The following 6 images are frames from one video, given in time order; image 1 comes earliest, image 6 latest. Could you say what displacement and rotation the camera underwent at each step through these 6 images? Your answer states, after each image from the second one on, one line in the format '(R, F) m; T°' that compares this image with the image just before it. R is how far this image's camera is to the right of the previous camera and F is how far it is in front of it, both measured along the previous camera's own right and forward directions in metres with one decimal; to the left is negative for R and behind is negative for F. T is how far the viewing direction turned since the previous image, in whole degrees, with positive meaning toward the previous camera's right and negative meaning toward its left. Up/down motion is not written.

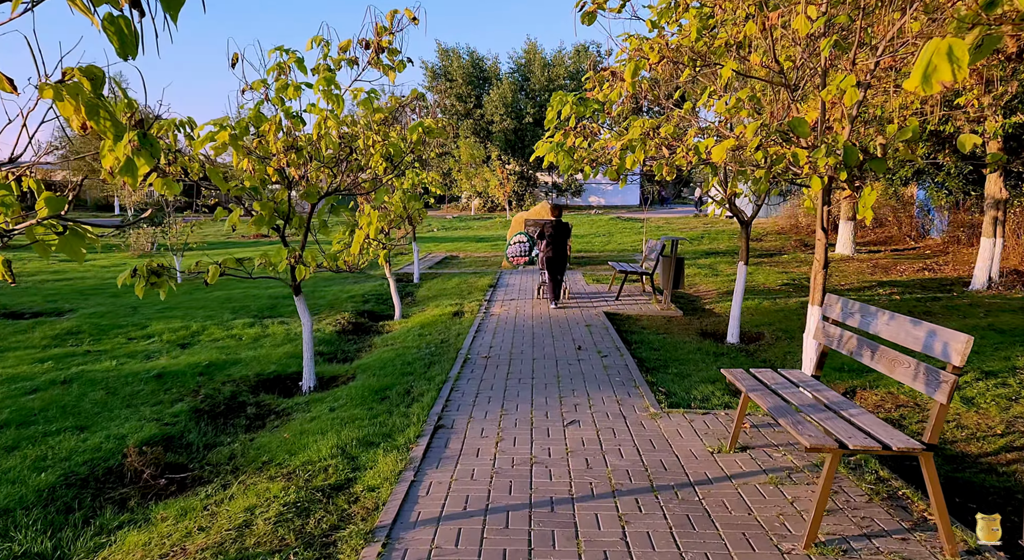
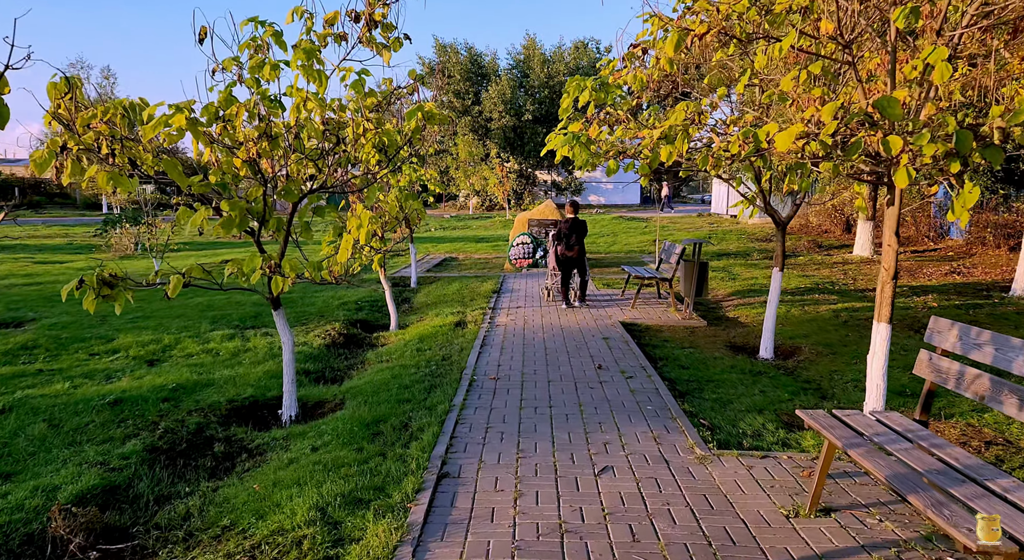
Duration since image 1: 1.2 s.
(-0.1, +1.0) m; 0°
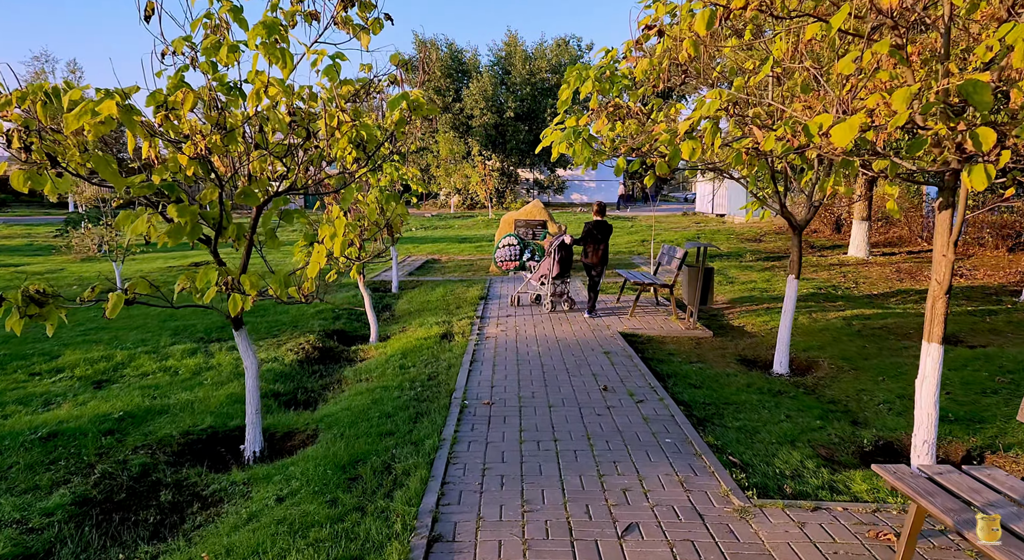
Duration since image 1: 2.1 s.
(-0.1, +0.8) m; +2°
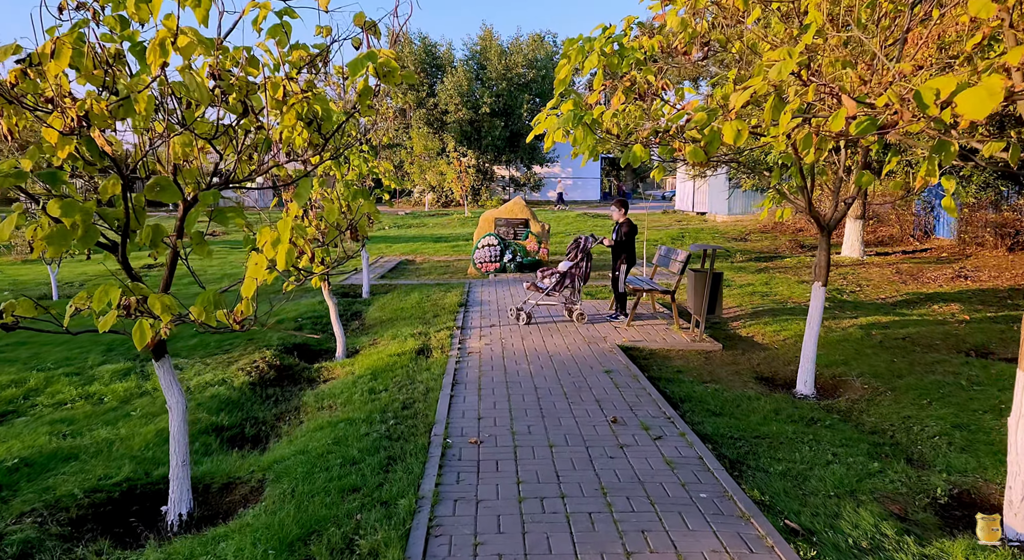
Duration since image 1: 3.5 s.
(-0.1, +1.1) m; +2°
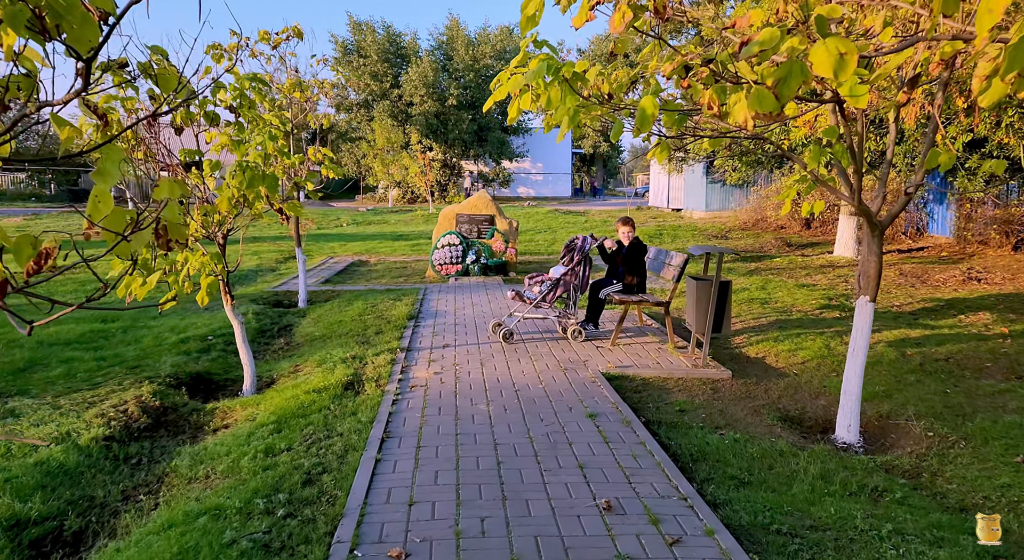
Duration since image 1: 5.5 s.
(+0.1, +1.8) m; +2°
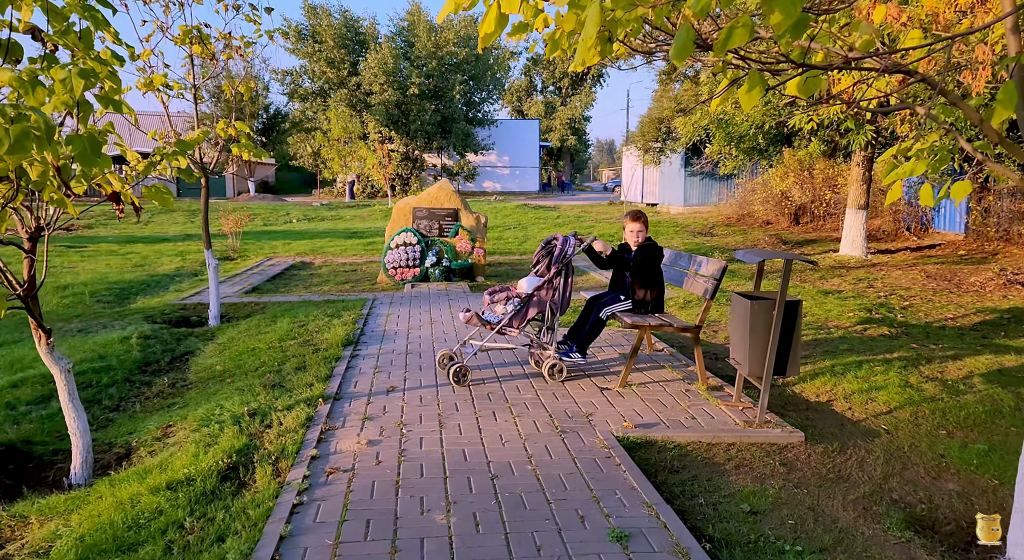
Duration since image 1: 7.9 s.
(0.0, +2.2) m; +3°
